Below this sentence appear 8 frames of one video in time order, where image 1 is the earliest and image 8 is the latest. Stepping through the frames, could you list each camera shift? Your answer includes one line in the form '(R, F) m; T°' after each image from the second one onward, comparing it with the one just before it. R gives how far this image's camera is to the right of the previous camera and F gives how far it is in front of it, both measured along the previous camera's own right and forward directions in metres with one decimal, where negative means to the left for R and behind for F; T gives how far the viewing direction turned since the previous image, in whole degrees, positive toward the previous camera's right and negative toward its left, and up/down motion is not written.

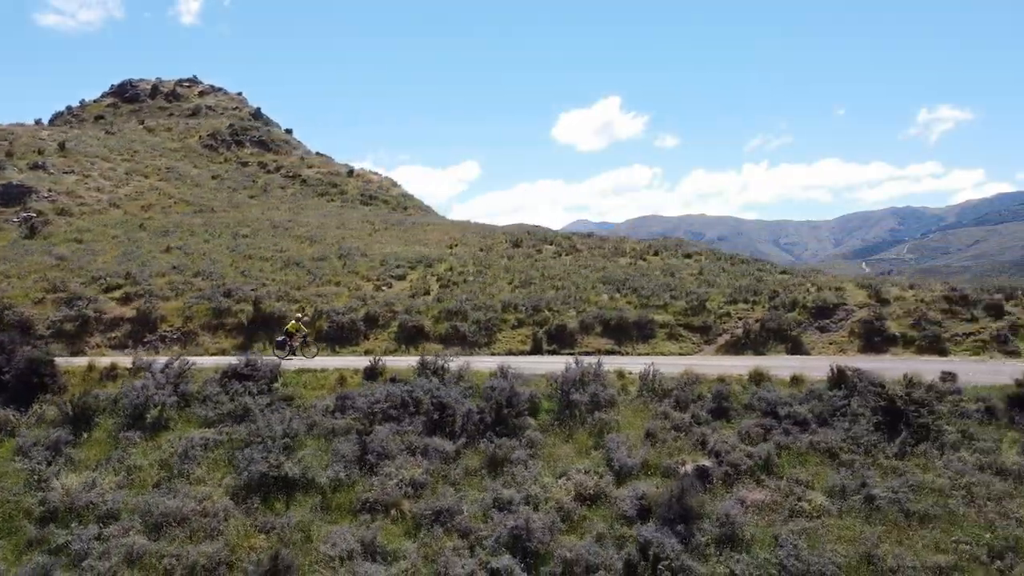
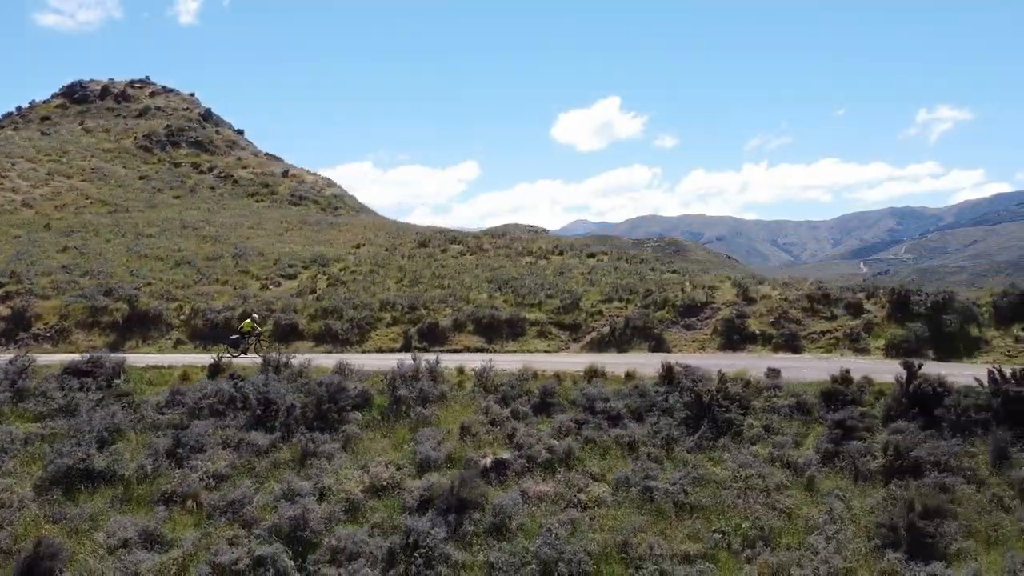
(+4.6, -0.5) m; 0°
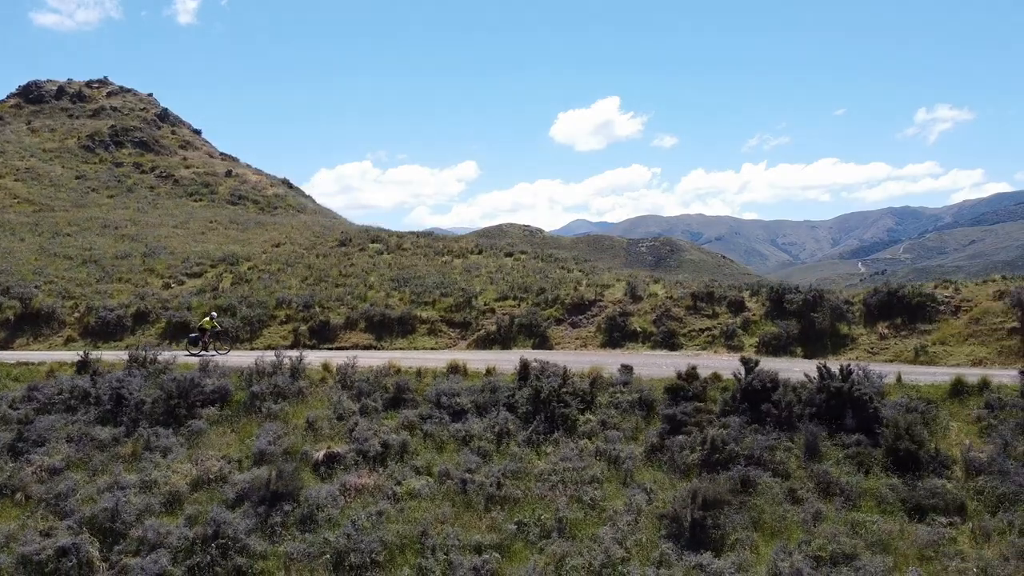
(+4.1, -0.3) m; 0°
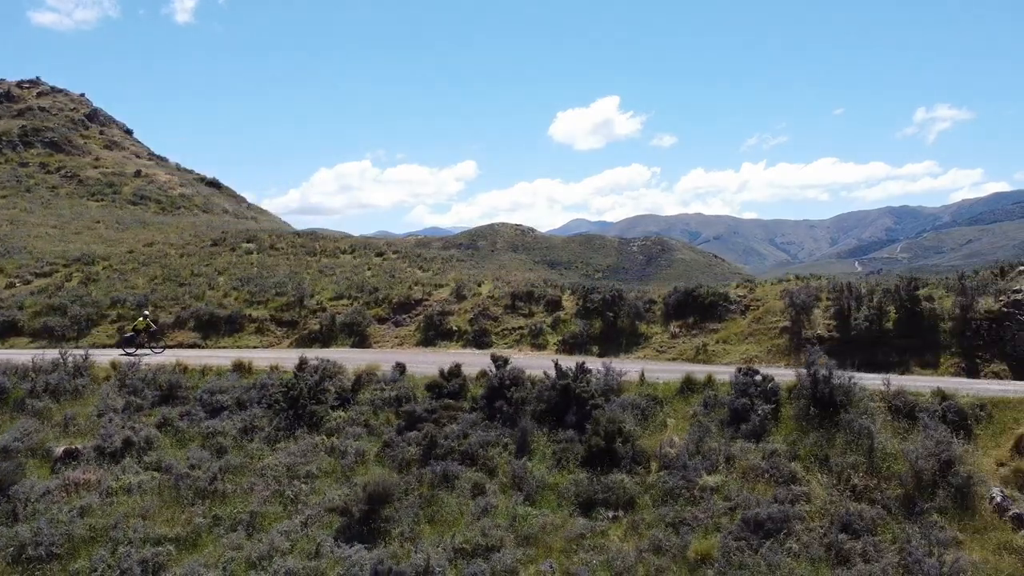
(+6.6, -0.4) m; 0°
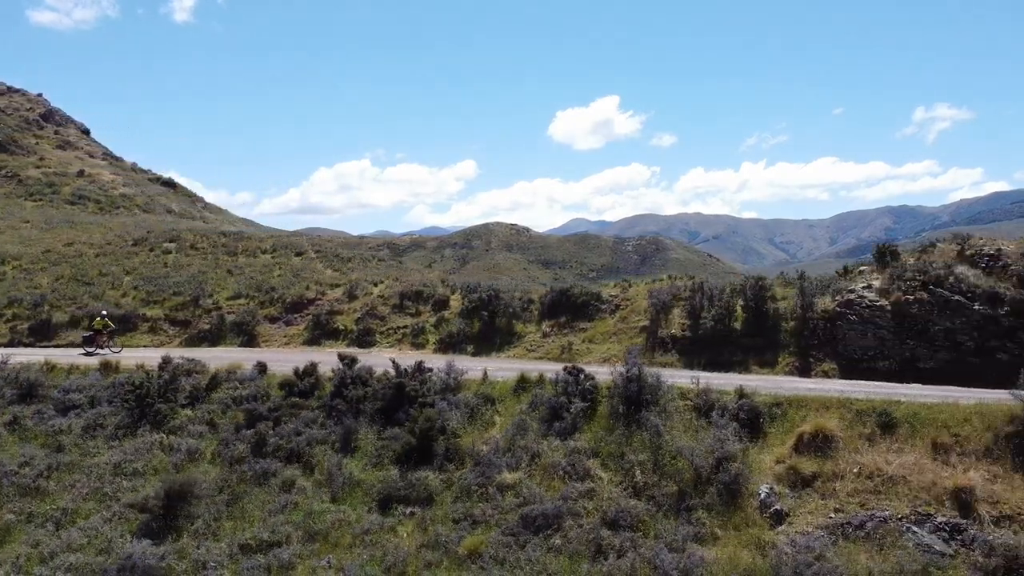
(+4.2, -0.2) m; 0°
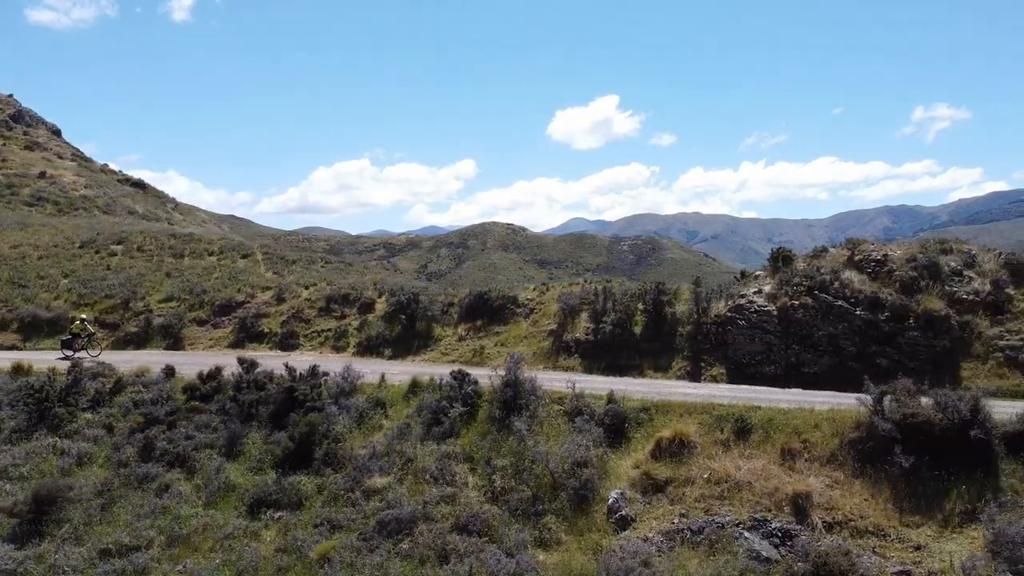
(+2.7, -0.1) m; 0°
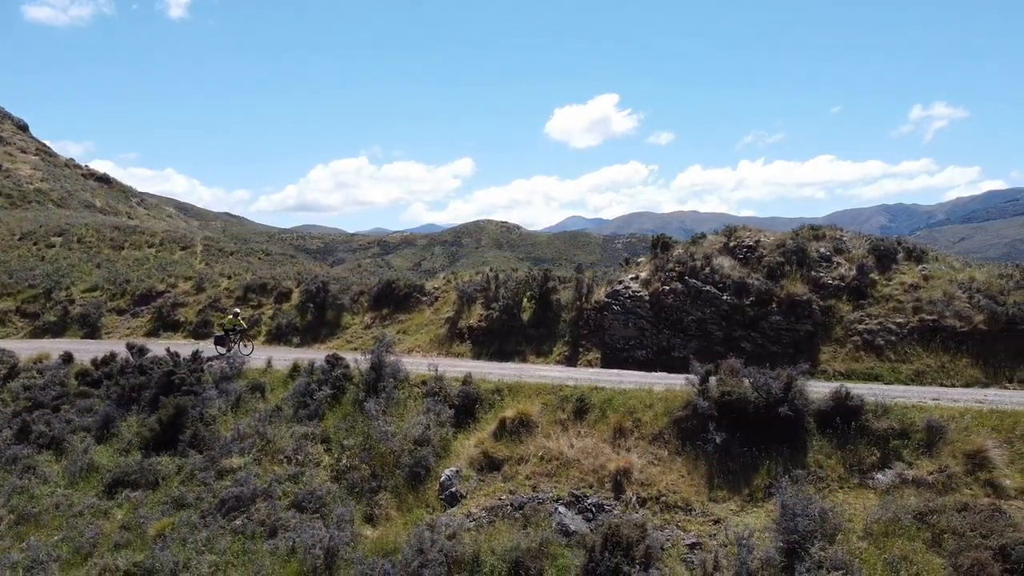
(+3.1, -0.2) m; 0°
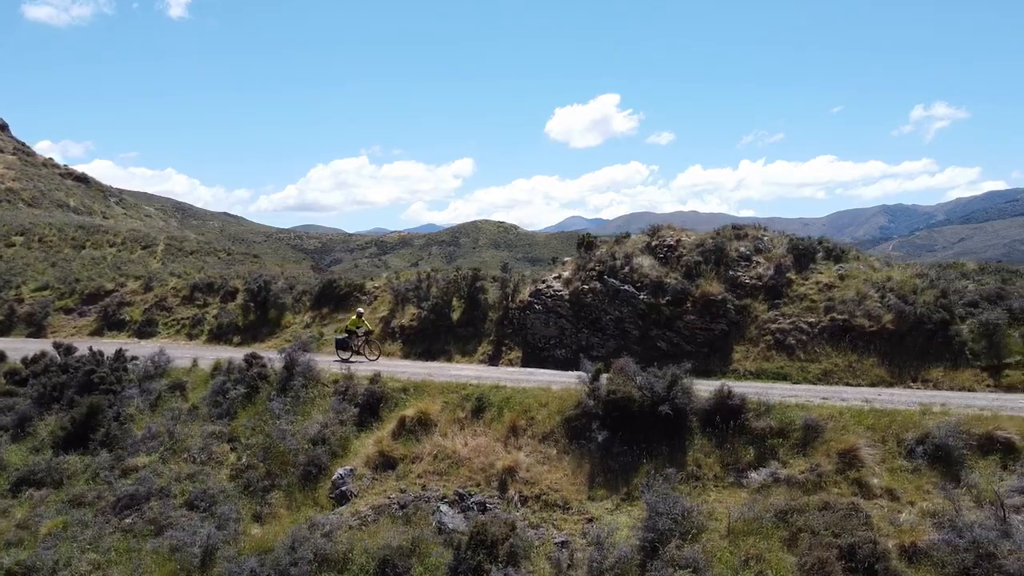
(+2.0, 0.0) m; 0°
